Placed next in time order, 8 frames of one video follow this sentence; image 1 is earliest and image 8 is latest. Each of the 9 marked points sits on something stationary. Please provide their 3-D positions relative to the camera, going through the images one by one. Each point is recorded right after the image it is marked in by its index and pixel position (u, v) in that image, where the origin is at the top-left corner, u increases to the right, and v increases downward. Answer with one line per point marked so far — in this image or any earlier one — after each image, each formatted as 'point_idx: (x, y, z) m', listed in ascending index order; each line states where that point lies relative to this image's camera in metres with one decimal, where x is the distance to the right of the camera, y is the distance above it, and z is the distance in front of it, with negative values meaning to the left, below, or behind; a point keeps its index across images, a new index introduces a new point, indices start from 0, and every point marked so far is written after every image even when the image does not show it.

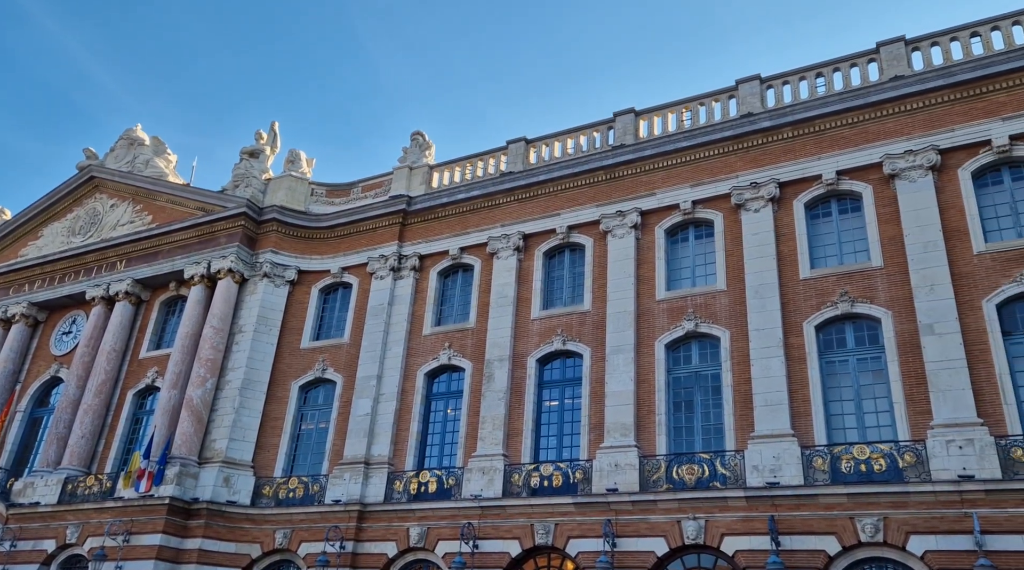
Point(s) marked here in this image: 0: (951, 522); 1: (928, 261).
0: (+6.9, -4.0, +16.1) m
1: (+7.7, +0.4, +17.7) m
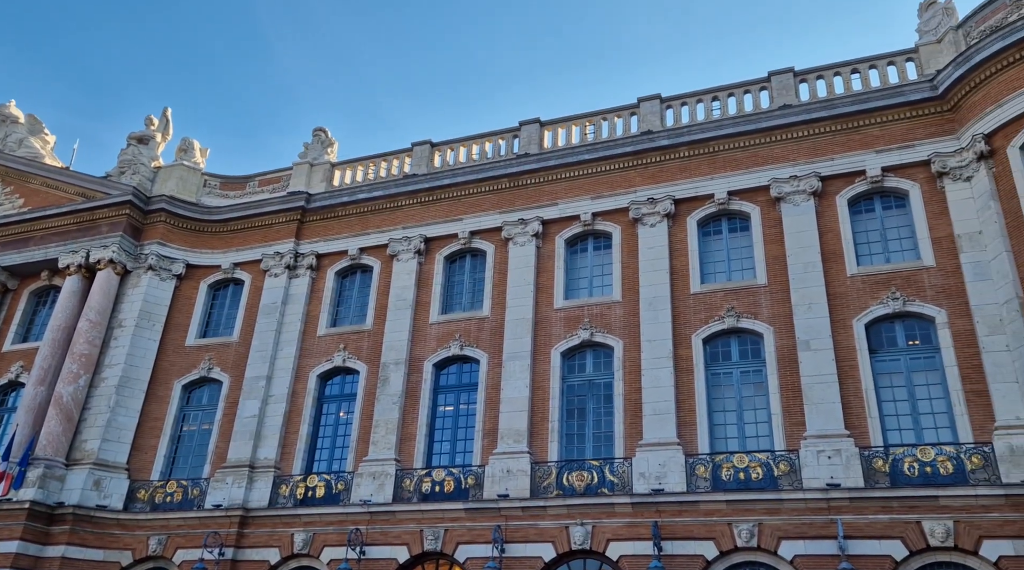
0: (+5.2, -4.3, +17.0) m
1: (+5.8, +0.1, +18.8) m
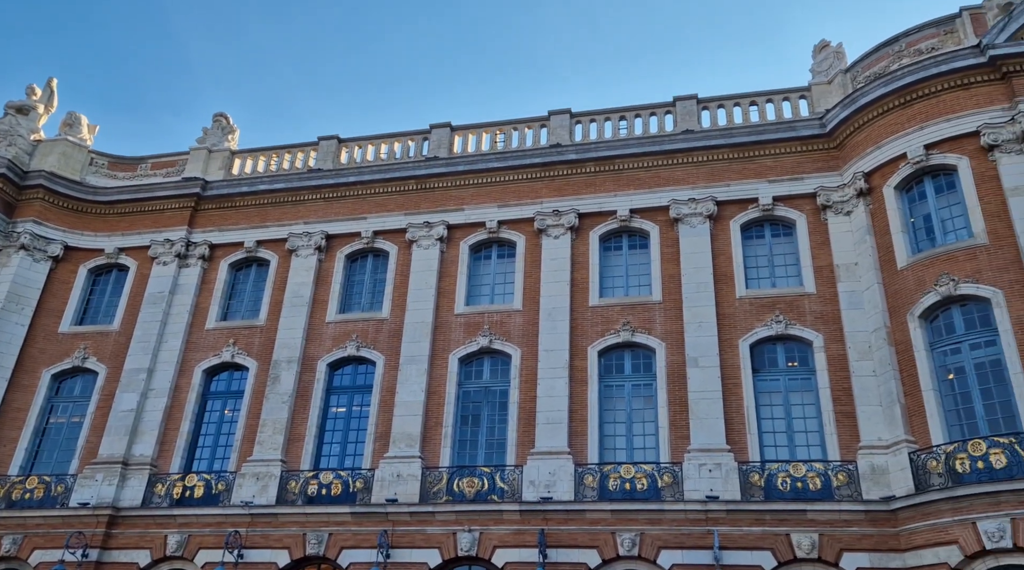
0: (+3.3, -4.6, +17.6) m
1: (+3.9, -0.3, +19.6) m
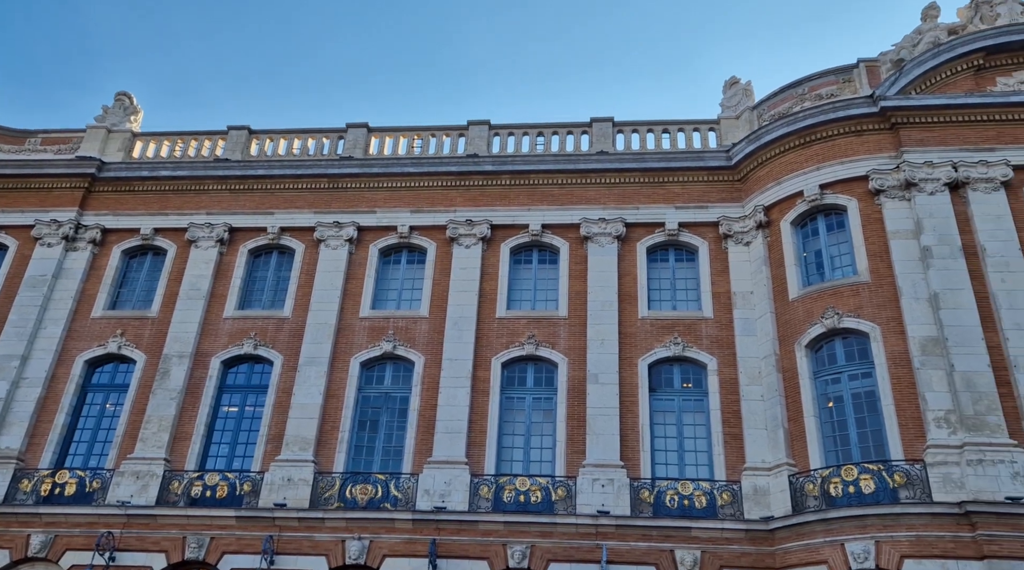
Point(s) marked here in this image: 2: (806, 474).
0: (+1.3, -4.9, +17.9) m
1: (+1.9, -0.7, +20.0) m
2: (+5.3, -3.5, +17.6) m
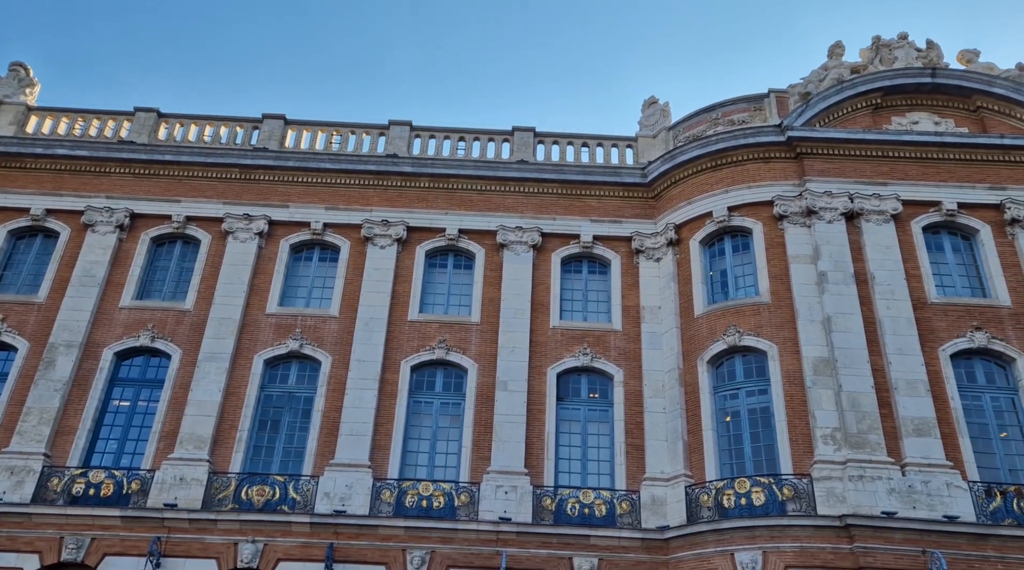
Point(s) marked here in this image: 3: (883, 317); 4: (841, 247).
0: (-0.5, -5.1, +17.9) m
1: (0.0, -0.8, +20.2) m
2: (+3.6, -3.8, +18.2) m
3: (+7.3, -0.6, +18.8) m
4: (+6.6, +0.8, +19.3) m
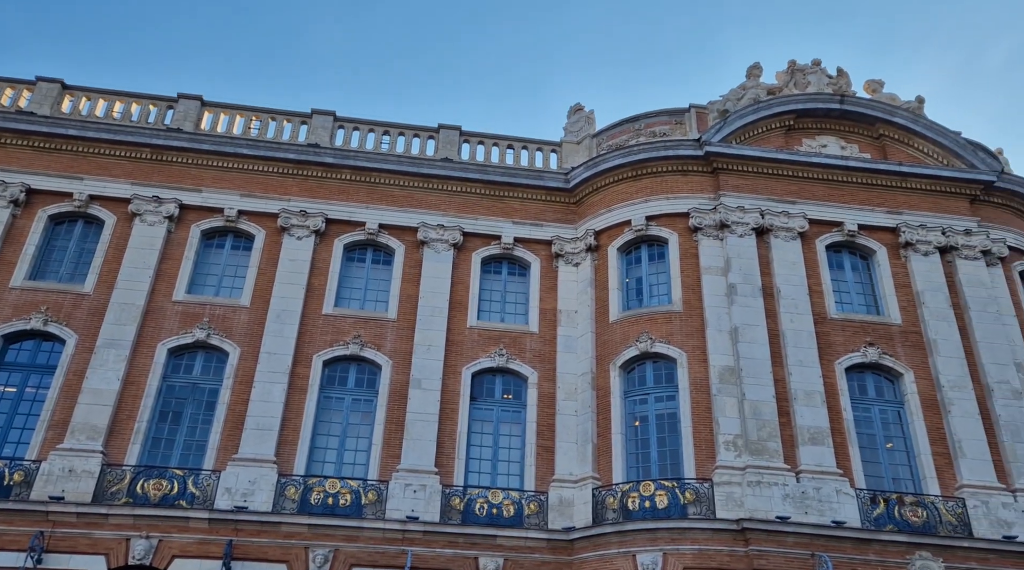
0: (-2.2, -5.0, +17.8) m
1: (-1.8, -0.8, +20.0) m
2: (+1.9, -3.9, +18.5) m
3: (+5.6, -0.9, +19.7) m
4: (+5.0, +0.5, +20.0) m
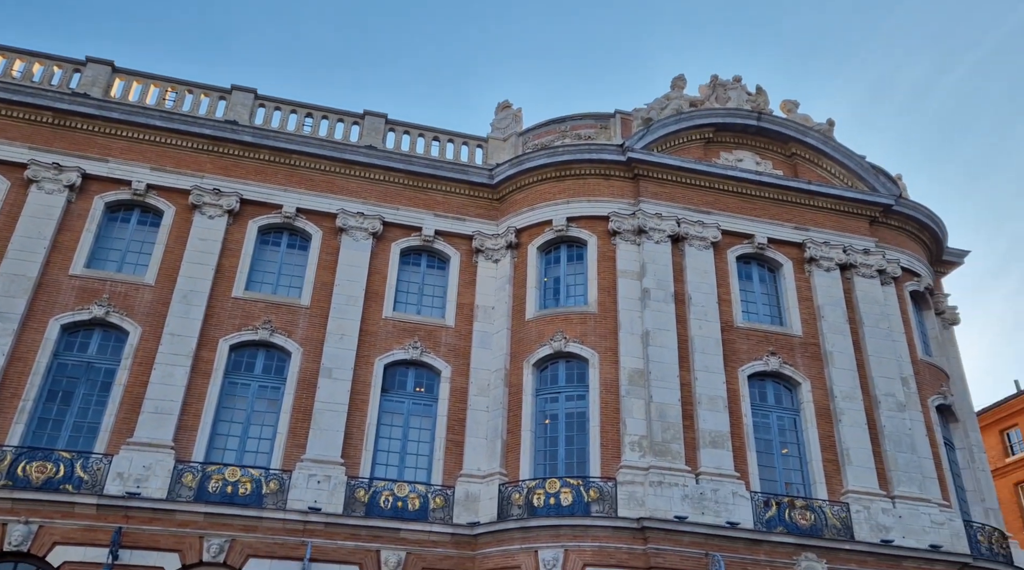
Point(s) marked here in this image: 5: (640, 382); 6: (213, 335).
0: (-3.9, -4.8, +17.4) m
1: (-3.5, -0.5, +19.6) m
2: (+0.1, -3.9, +18.6) m
3: (+3.8, -1.1, +20.1) m
4: (+3.2, +0.4, +20.4) m
5: (+2.6, -2.0, +19.3) m
6: (-5.8, -1.0, +18.6) m
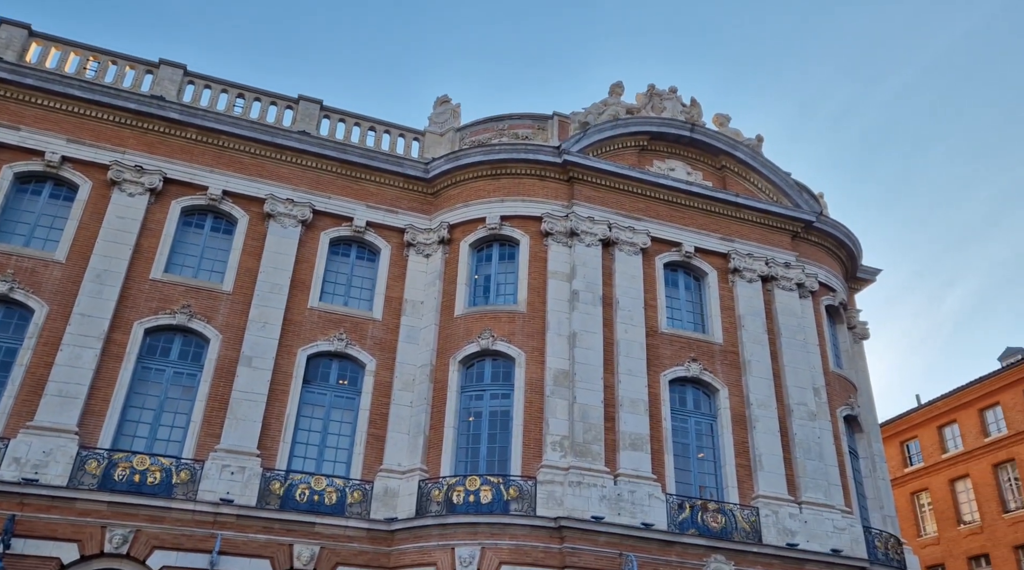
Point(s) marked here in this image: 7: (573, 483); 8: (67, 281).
0: (-5.3, -4.5, +16.8) m
1: (-4.9, -0.3, +19.0) m
2: (-1.4, -3.8, +18.4) m
3: (+2.3, -1.1, +20.3) m
4: (+1.7, +0.4, +20.4) m
5: (+1.1, -2.0, +19.3) m
6: (-7.2, -0.6, +17.7) m
7: (+1.3, -3.8, +18.3) m
8: (-8.1, +0.1, +17.5) m
